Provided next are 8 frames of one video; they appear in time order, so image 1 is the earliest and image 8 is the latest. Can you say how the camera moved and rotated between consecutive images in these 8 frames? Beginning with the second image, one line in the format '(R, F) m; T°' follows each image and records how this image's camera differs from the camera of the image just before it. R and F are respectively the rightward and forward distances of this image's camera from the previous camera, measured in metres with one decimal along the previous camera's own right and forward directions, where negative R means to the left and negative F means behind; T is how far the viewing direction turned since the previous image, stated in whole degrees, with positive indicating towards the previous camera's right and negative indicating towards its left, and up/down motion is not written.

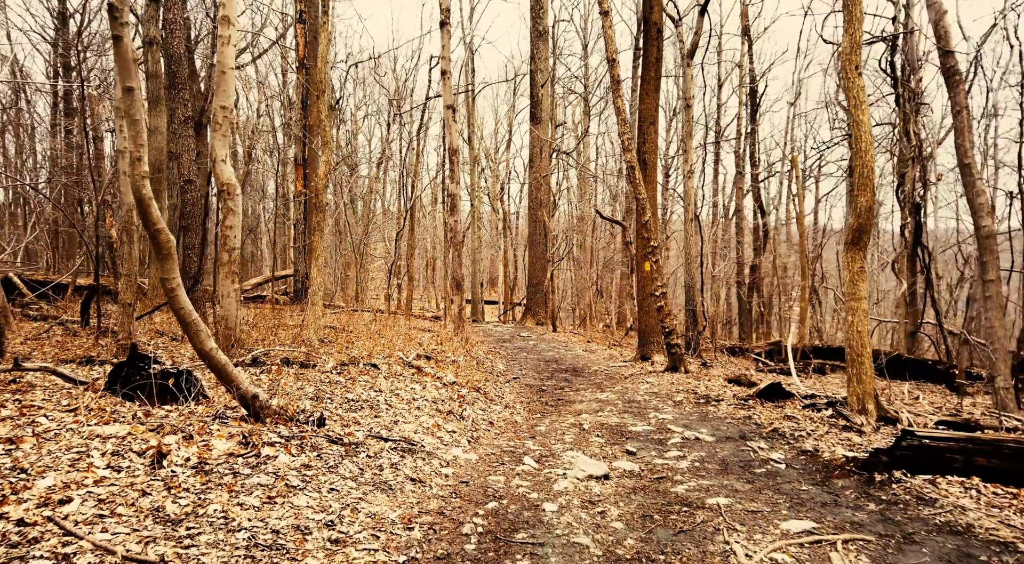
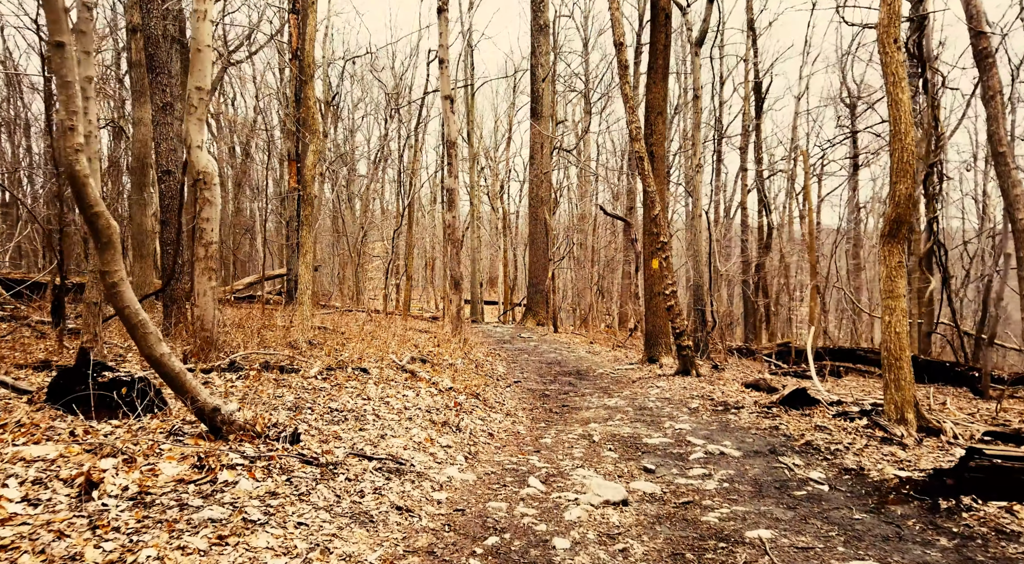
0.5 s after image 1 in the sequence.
(0.0, +0.7) m; 0°
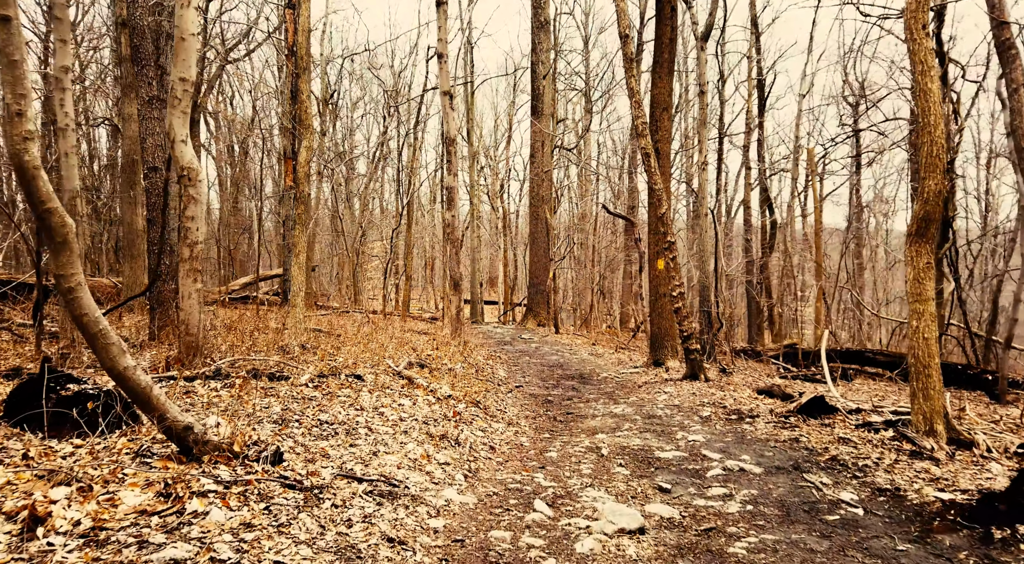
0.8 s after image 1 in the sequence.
(0.0, +0.4) m; 0°
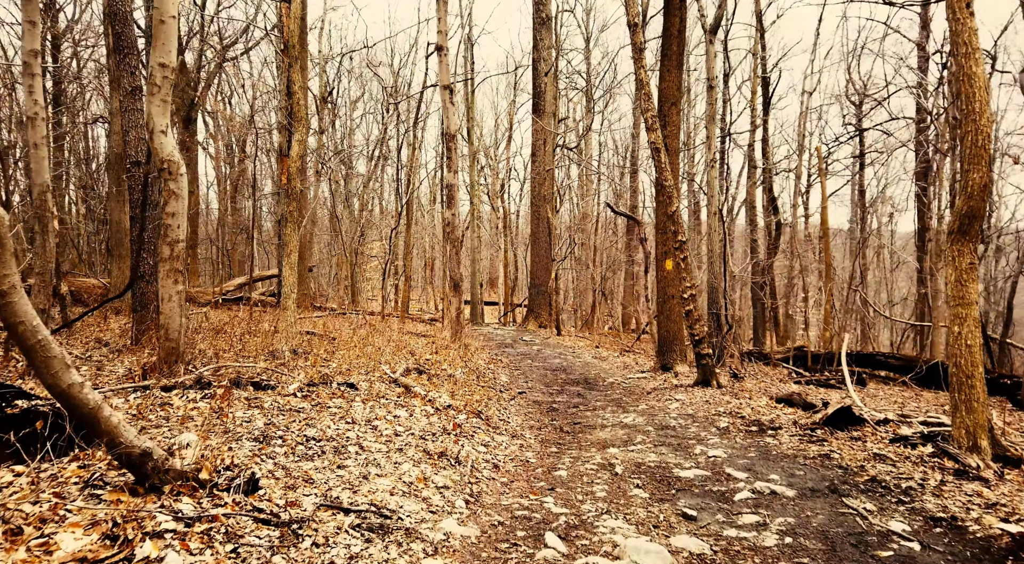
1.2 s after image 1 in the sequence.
(0.0, +0.5) m; 0°
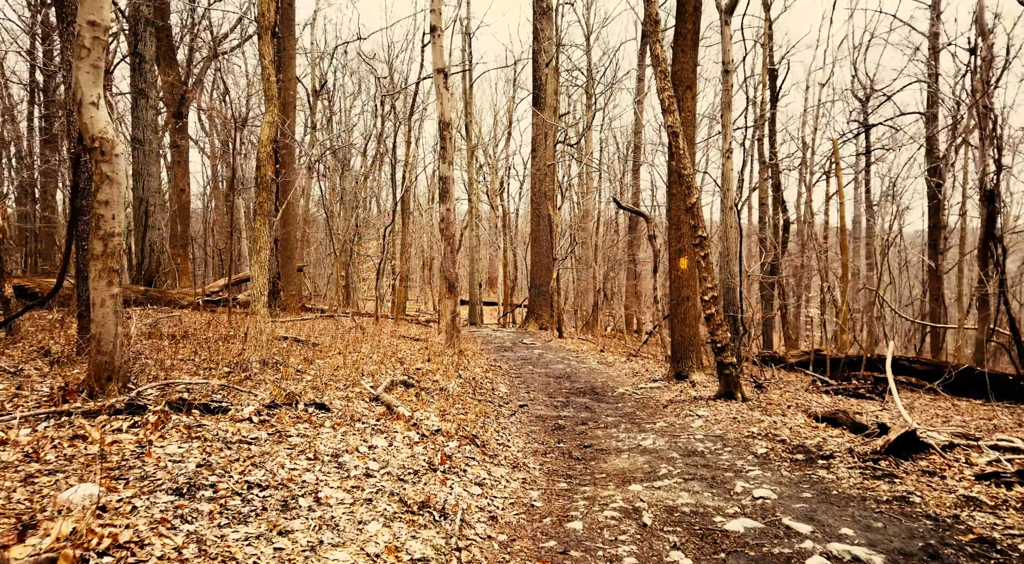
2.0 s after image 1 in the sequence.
(0.0, +1.2) m; 0°
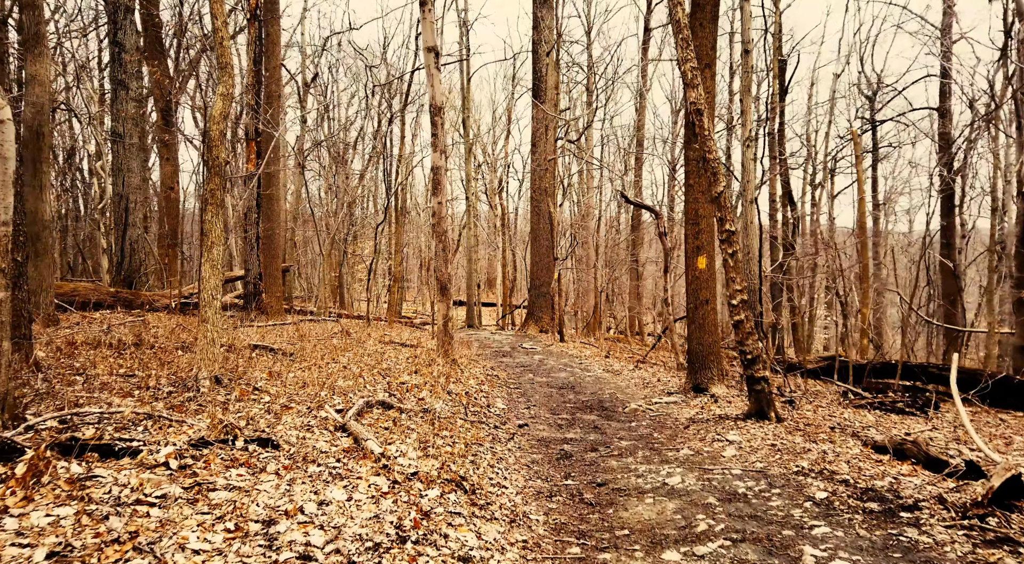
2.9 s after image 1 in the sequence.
(0.0, +1.3) m; 0°
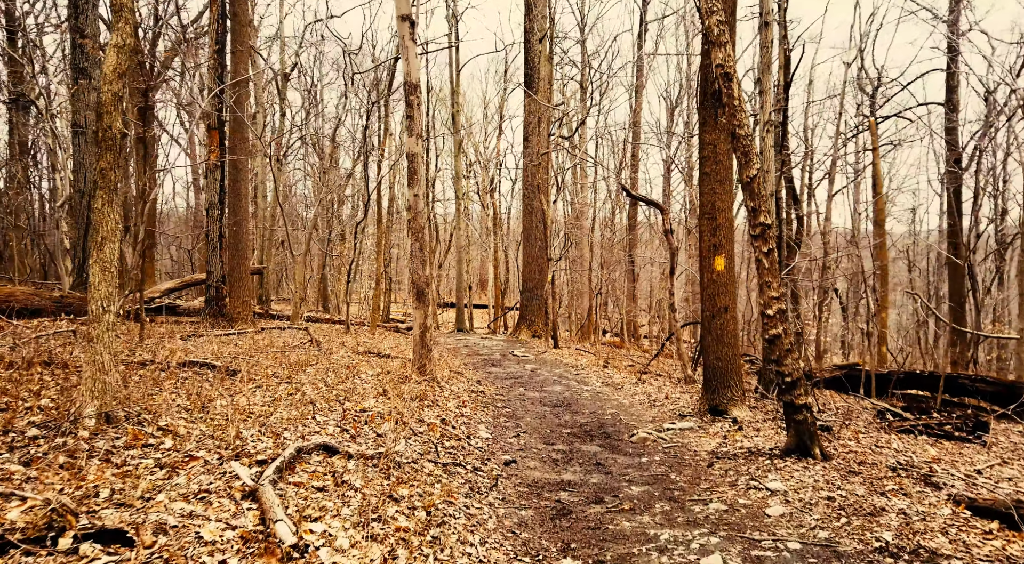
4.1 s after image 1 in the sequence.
(+0.1, +1.7) m; +1°
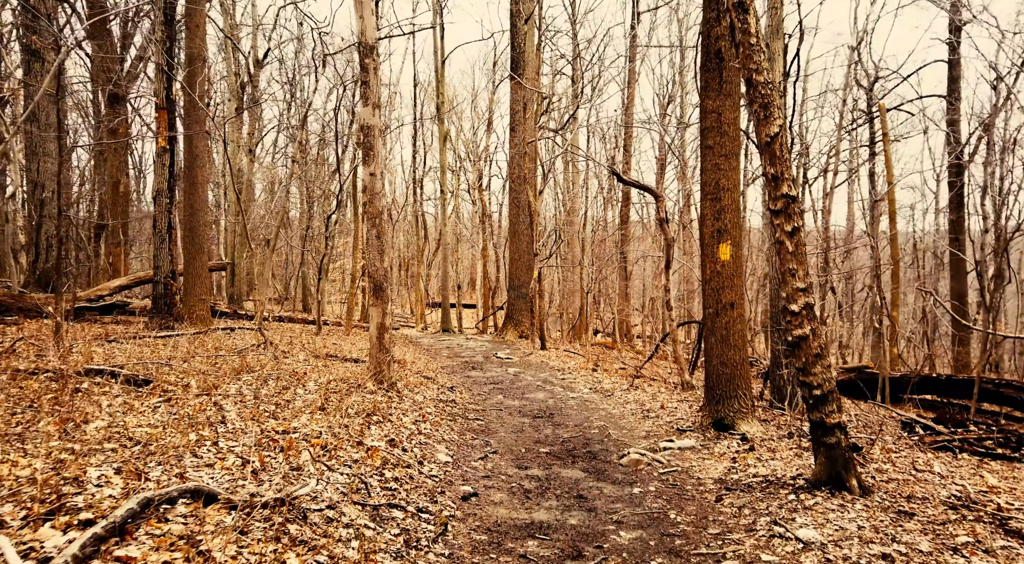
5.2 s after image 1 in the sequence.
(+0.3, +1.5) m; +1°
